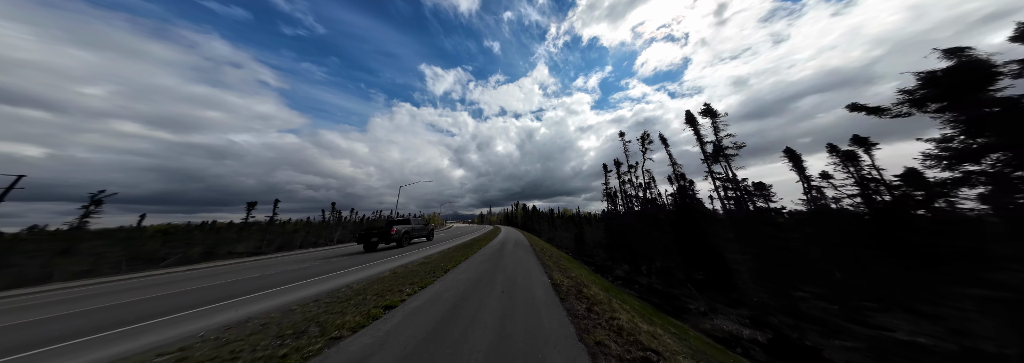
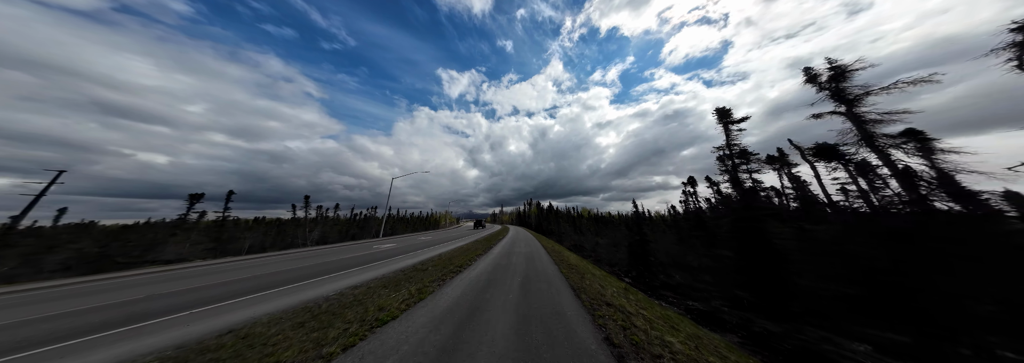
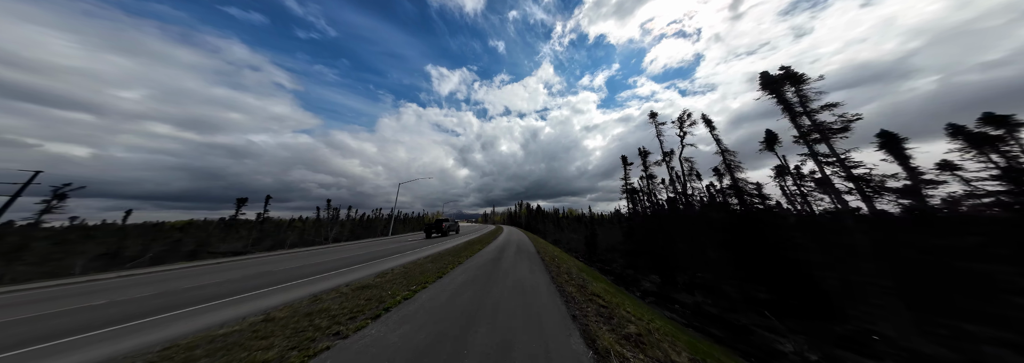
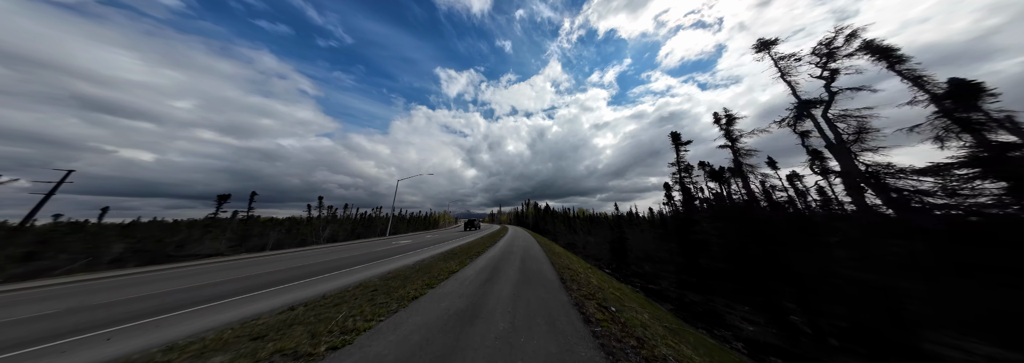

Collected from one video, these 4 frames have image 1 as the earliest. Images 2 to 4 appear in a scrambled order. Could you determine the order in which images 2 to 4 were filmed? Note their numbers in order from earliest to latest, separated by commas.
3, 4, 2
